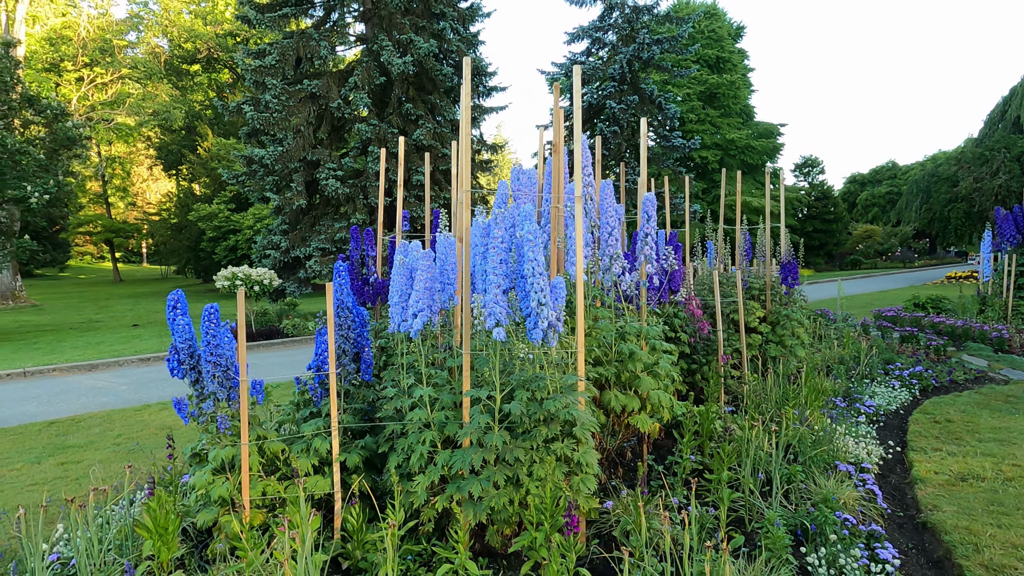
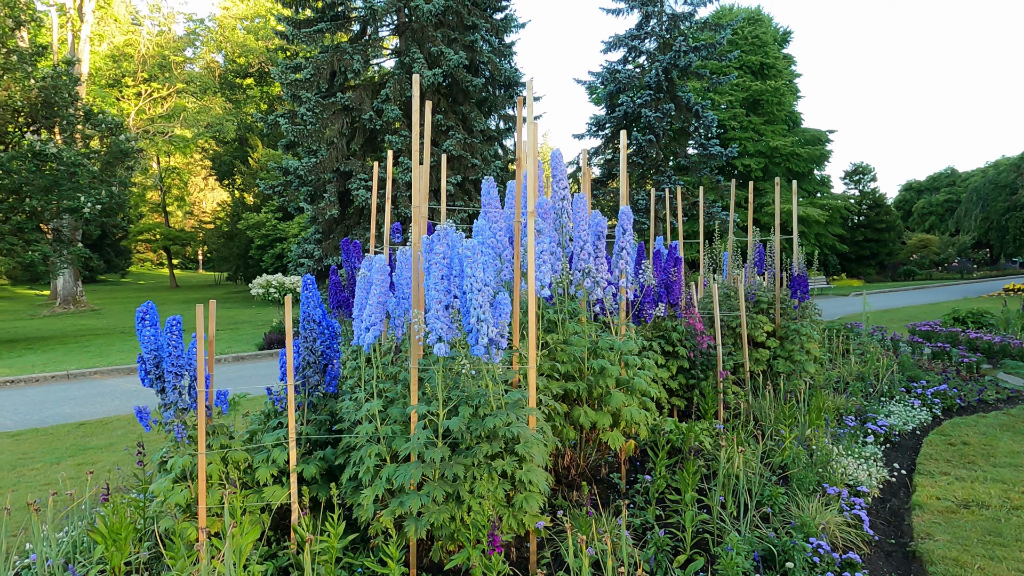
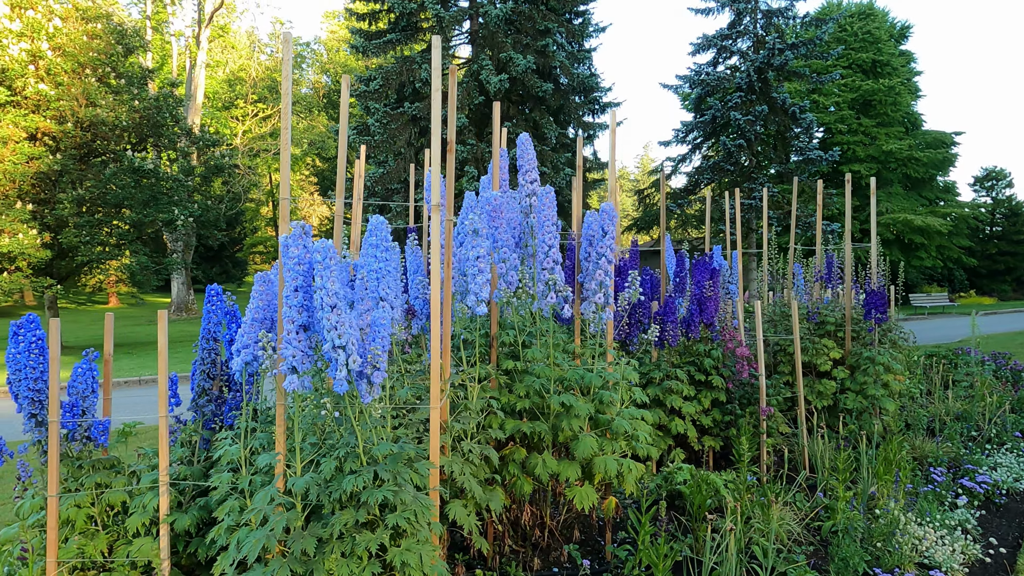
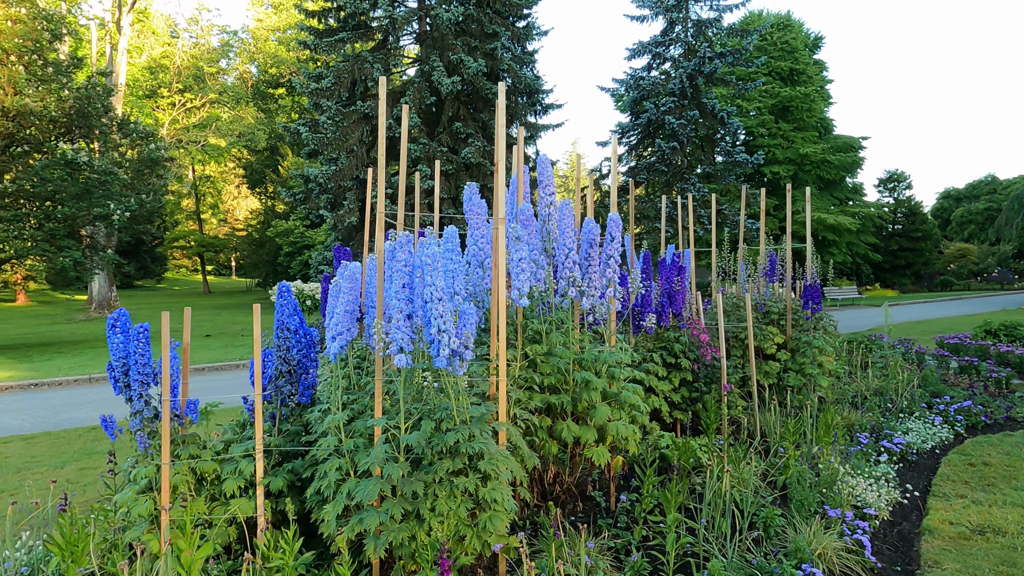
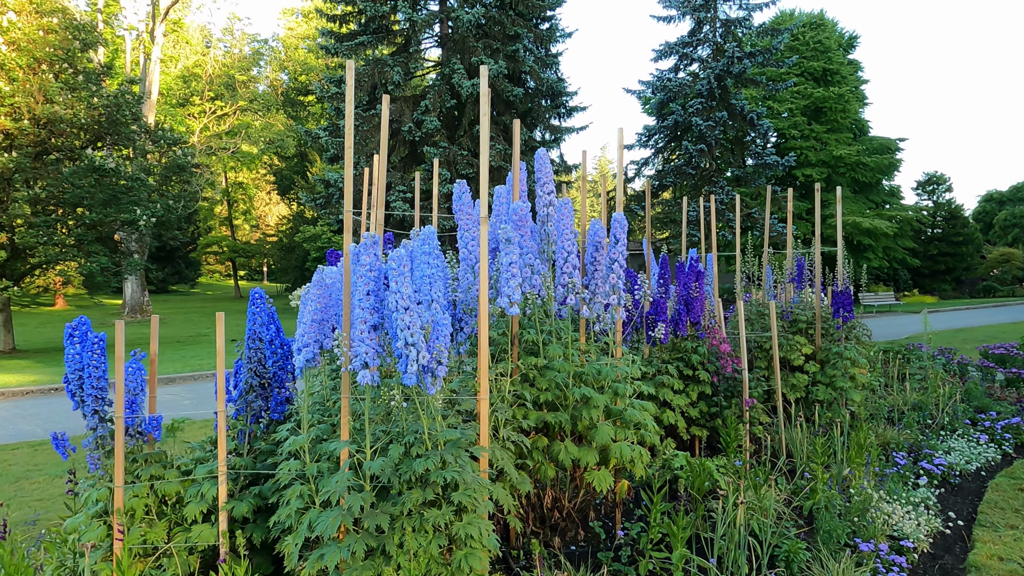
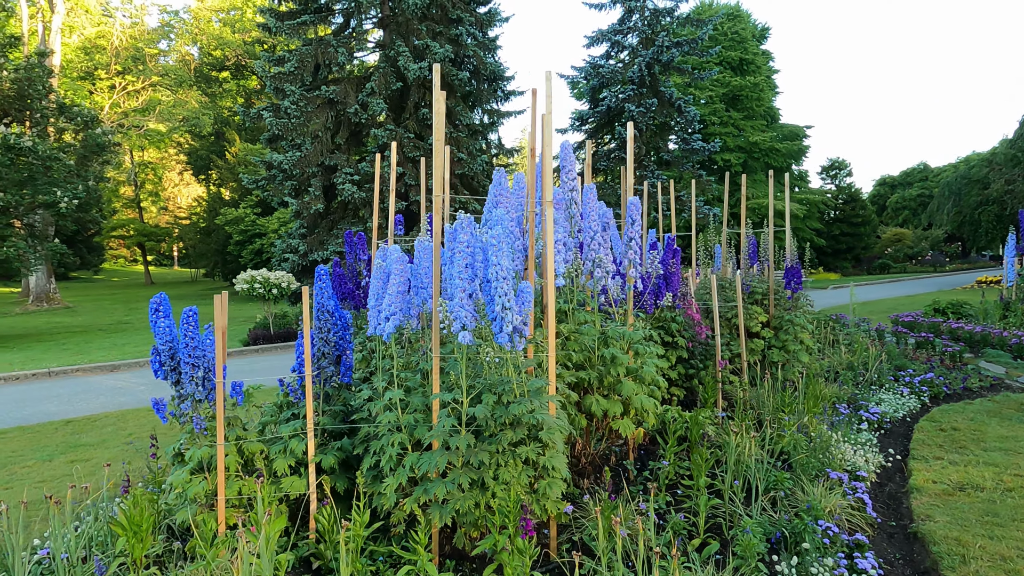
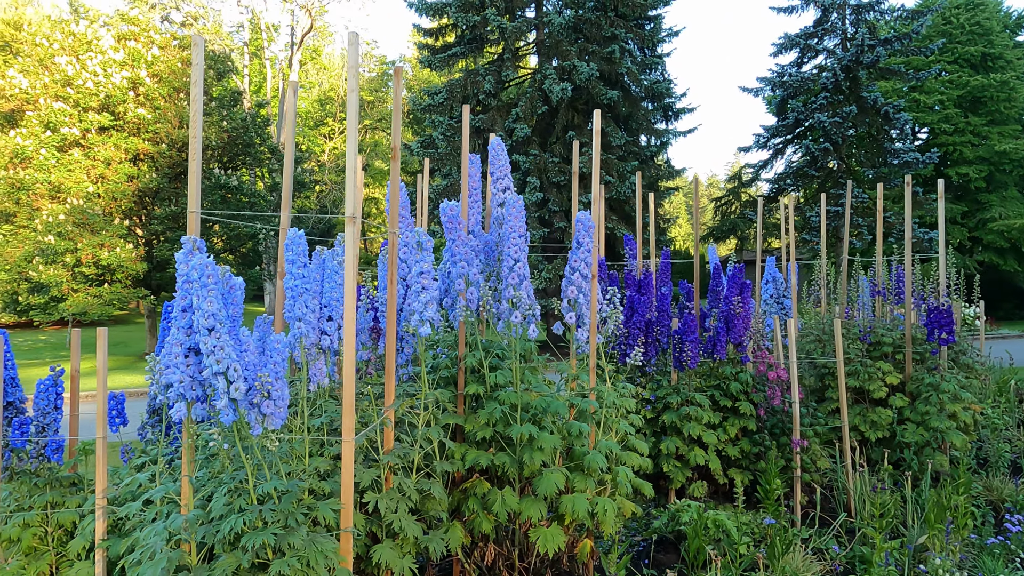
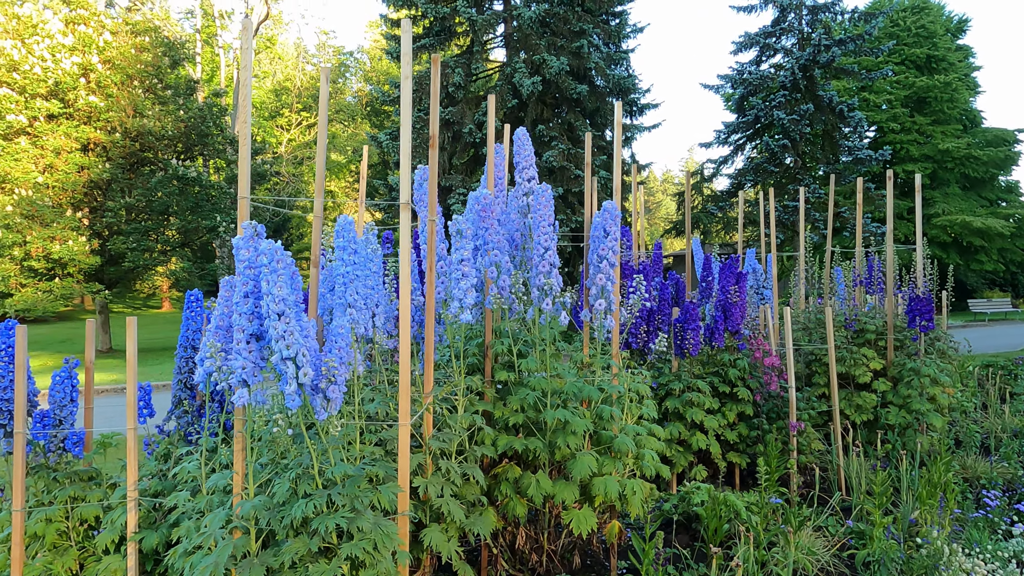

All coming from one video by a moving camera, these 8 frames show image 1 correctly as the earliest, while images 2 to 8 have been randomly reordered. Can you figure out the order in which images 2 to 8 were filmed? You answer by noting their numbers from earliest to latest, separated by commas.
6, 2, 4, 5, 3, 8, 7
